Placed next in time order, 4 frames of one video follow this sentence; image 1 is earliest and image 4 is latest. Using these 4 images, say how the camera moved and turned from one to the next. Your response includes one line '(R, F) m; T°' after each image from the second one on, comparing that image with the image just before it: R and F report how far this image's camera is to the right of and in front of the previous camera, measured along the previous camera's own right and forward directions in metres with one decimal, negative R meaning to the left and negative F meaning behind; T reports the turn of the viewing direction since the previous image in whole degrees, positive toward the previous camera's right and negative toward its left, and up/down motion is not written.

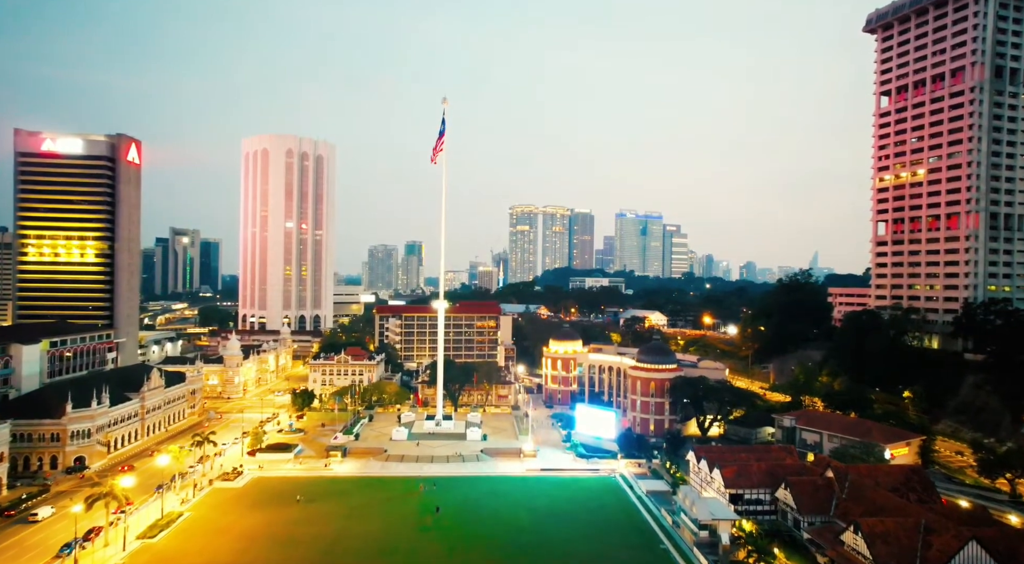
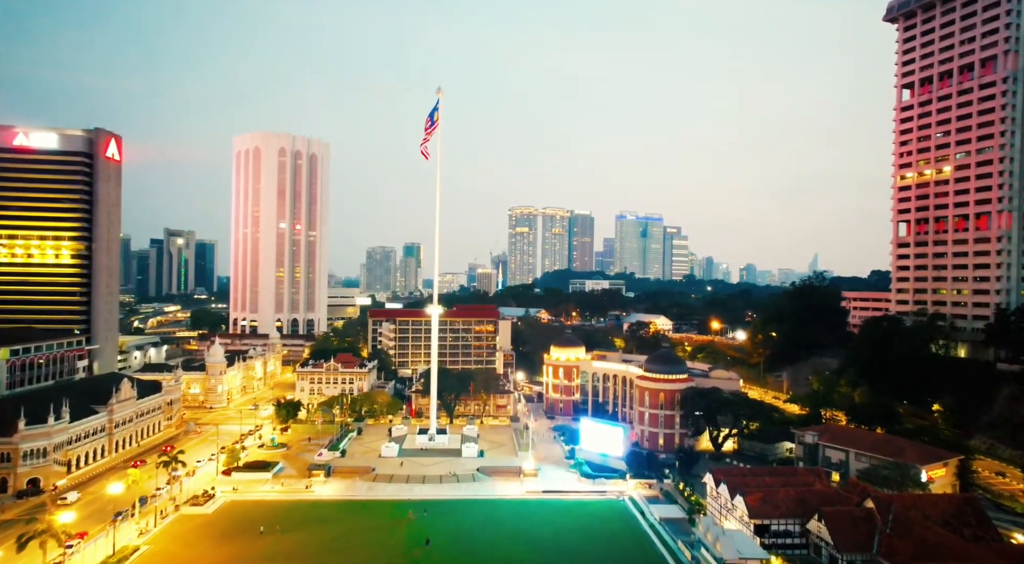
(0.0, +5.1) m; 0°
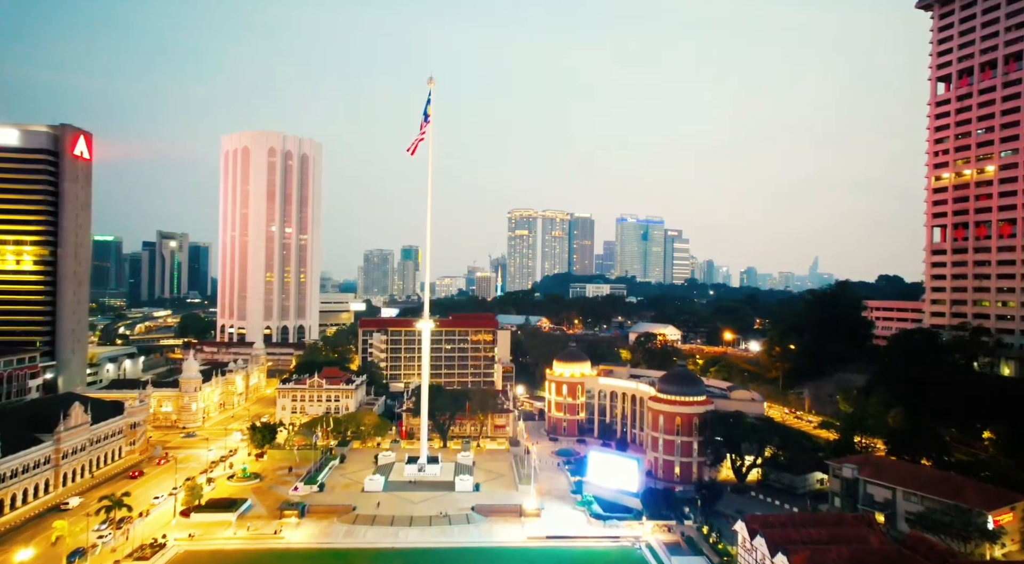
(-0.1, +7.0) m; 0°
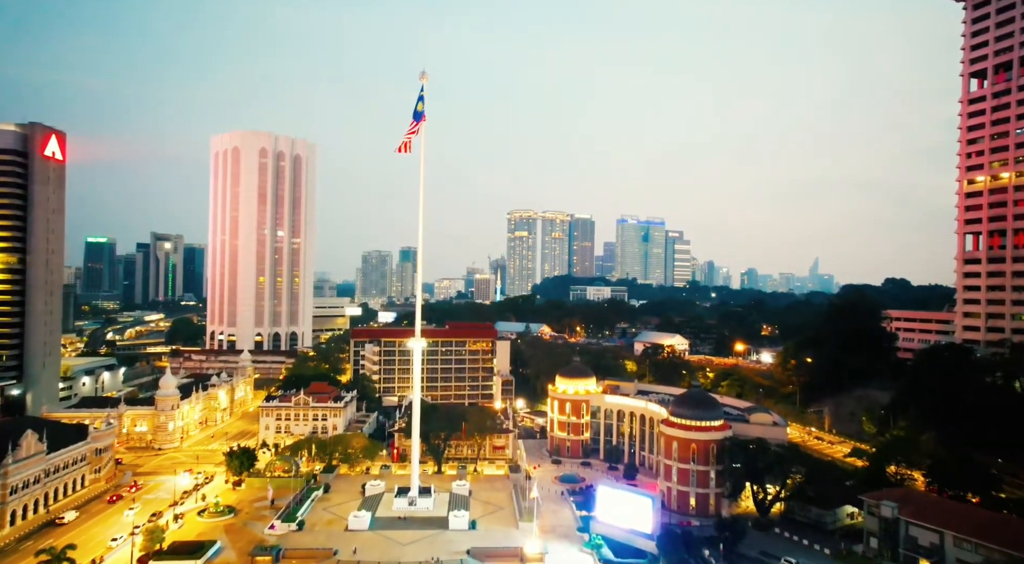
(-0.1, +5.5) m; 0°
